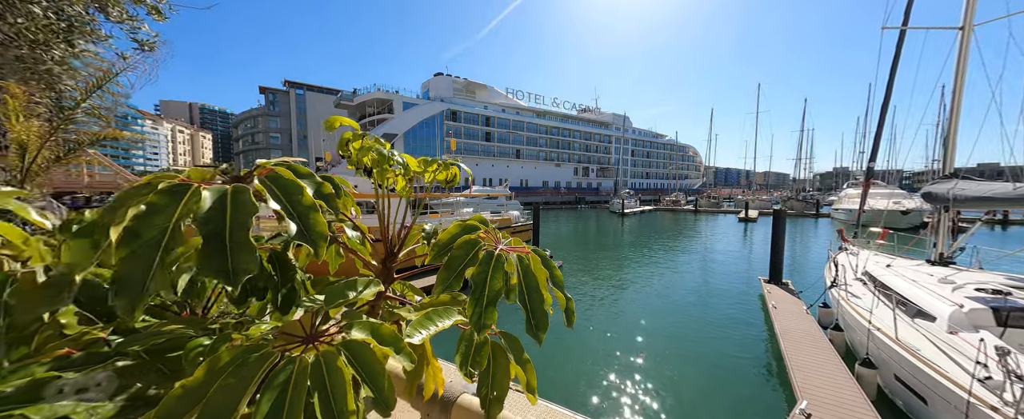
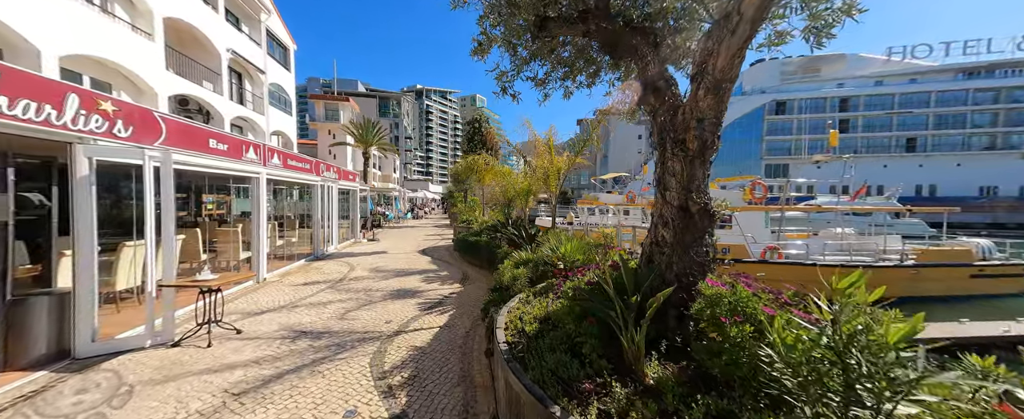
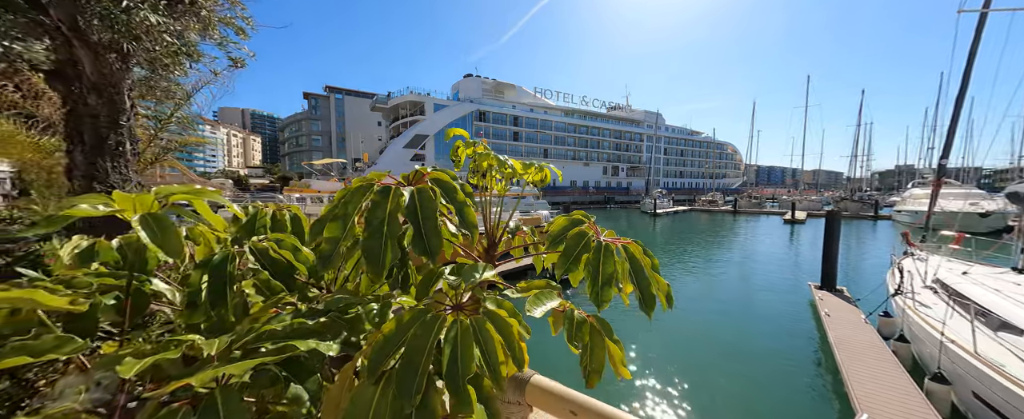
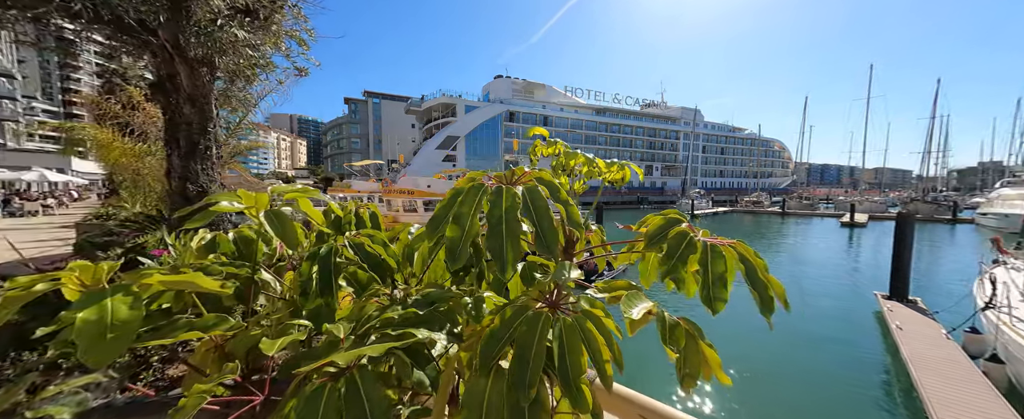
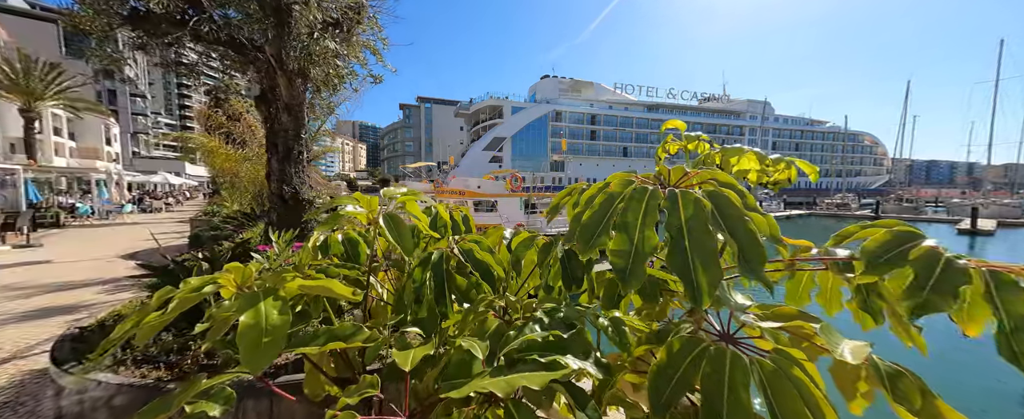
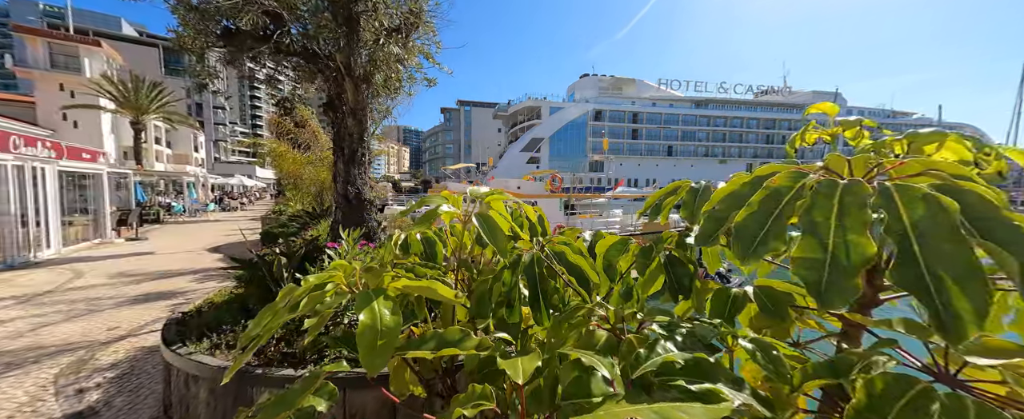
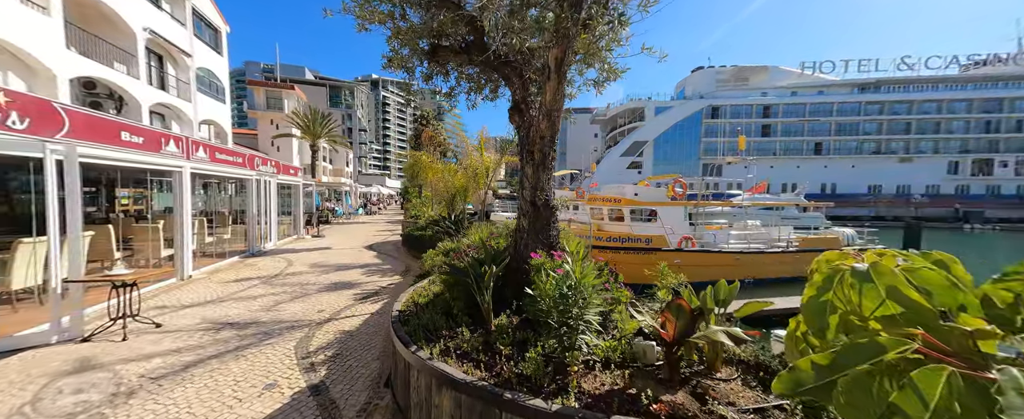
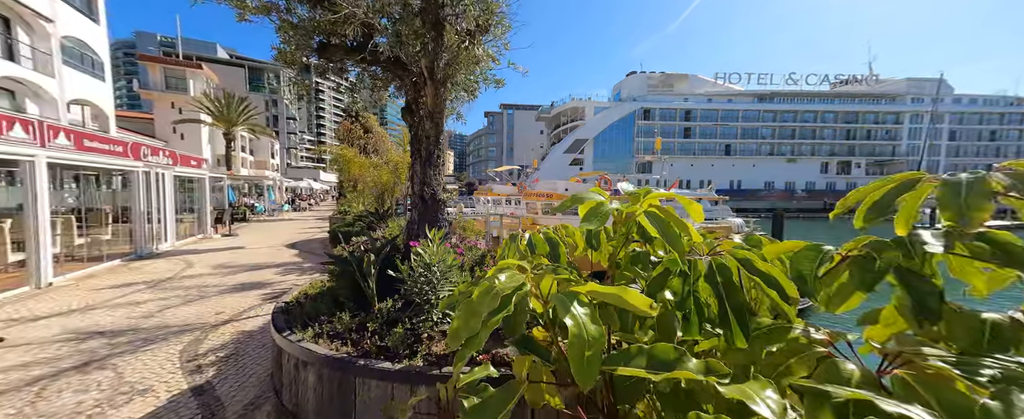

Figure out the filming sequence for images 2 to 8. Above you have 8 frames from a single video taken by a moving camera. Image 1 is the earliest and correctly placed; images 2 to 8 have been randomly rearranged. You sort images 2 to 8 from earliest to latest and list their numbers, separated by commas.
3, 4, 5, 6, 8, 7, 2
